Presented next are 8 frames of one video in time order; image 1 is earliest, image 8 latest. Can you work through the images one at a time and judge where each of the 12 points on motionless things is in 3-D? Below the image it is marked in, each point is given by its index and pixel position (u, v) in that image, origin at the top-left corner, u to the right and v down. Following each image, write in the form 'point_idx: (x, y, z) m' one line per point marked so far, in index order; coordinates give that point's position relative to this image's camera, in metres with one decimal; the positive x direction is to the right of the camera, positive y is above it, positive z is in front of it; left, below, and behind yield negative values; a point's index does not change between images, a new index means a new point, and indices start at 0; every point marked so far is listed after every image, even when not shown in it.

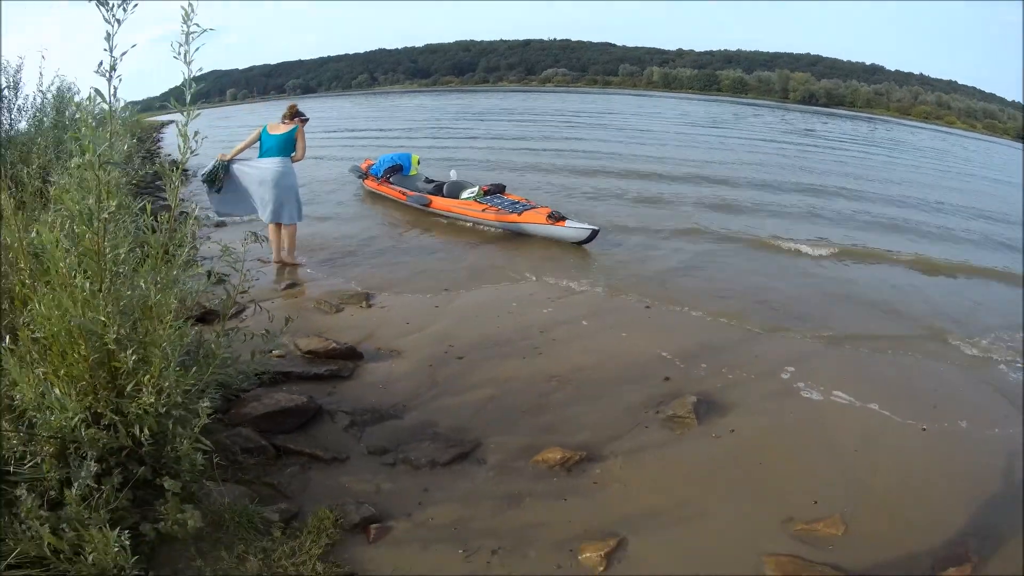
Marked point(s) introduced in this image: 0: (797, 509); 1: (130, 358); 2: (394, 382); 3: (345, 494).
0: (+1.9, -1.5, +4.2) m
1: (-2.2, -0.4, +4.0) m
2: (-1.1, -0.8, +5.9) m
3: (-1.1, -1.4, +4.3) m
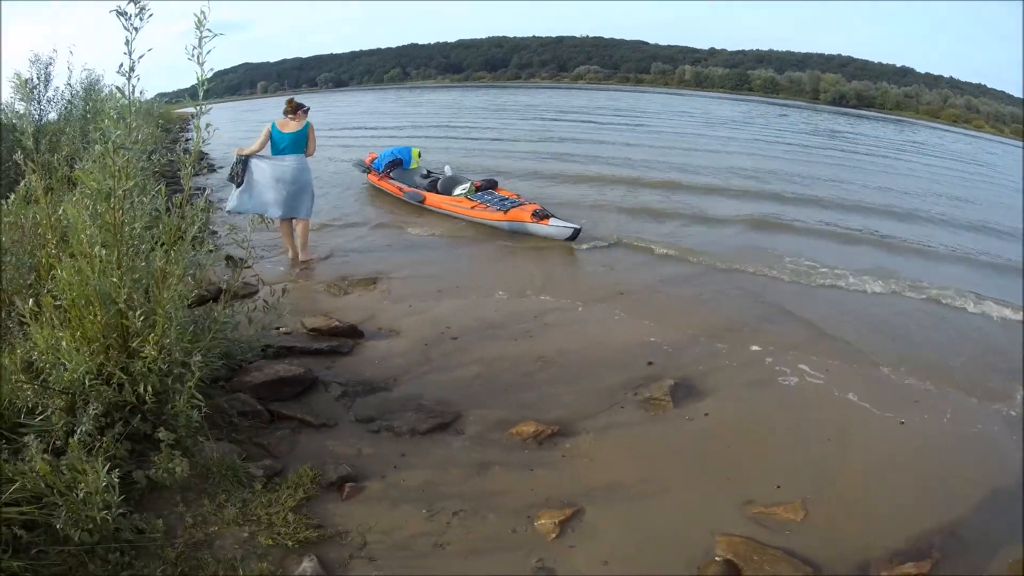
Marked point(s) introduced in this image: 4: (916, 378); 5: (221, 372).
0: (+1.7, -1.4, +4.3) m
1: (-2.4, -0.2, +4.4) m
2: (-1.2, -0.7, +6.1) m
3: (-1.3, -1.2, +4.6) m
4: (+3.8, -0.9, +6.1) m
5: (-2.2, -0.7, +5.2) m
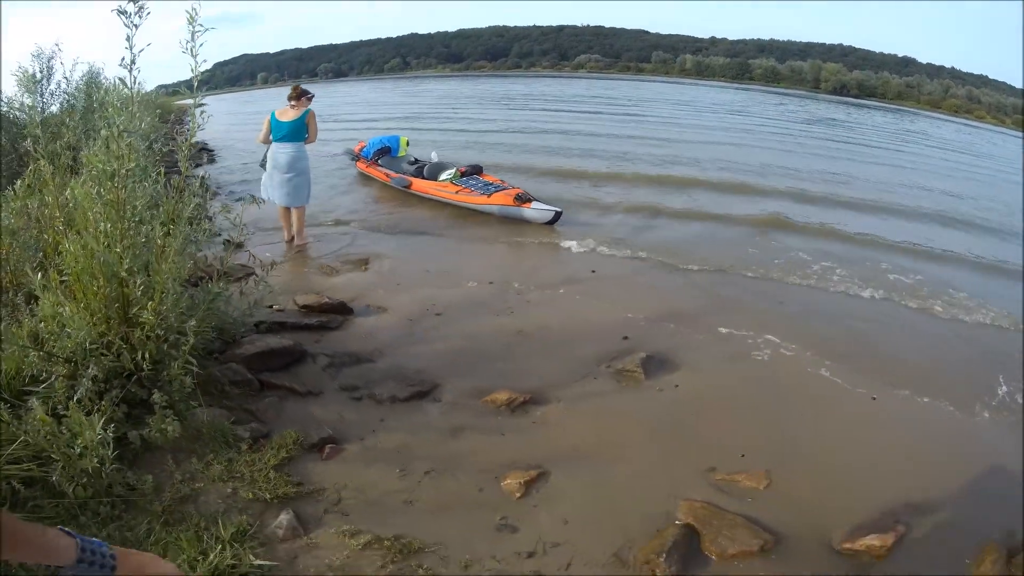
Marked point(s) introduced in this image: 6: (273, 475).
0: (+1.5, -1.2, +4.5) m
1: (-2.6, 0.0, +4.6) m
2: (-1.4, -0.4, +6.4) m
3: (-1.5, -1.0, +4.8) m
4: (+3.6, -0.7, +6.3) m
5: (-2.4, -0.5, +5.4) m
6: (-1.5, -1.1, +4.1) m
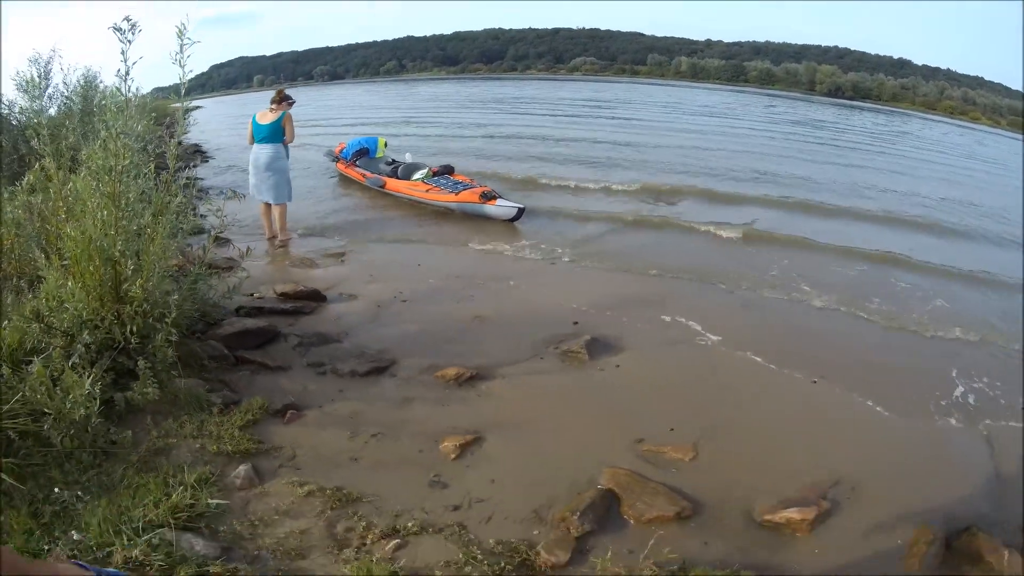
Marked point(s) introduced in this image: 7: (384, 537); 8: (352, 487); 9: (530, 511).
0: (+1.0, -1.1, +5.0) m
1: (-3.0, +0.1, +5.1) m
2: (-1.8, -0.3, +6.8) m
3: (-1.9, -0.9, +5.3) m
4: (+3.2, -0.6, +6.7) m
5: (-2.9, -0.4, +5.9) m
6: (-1.9, -1.0, +4.6) m
7: (-0.7, -1.4, +3.6) m
8: (-1.0, -1.2, +4.1) m
9: (+0.1, -1.3, +3.9) m
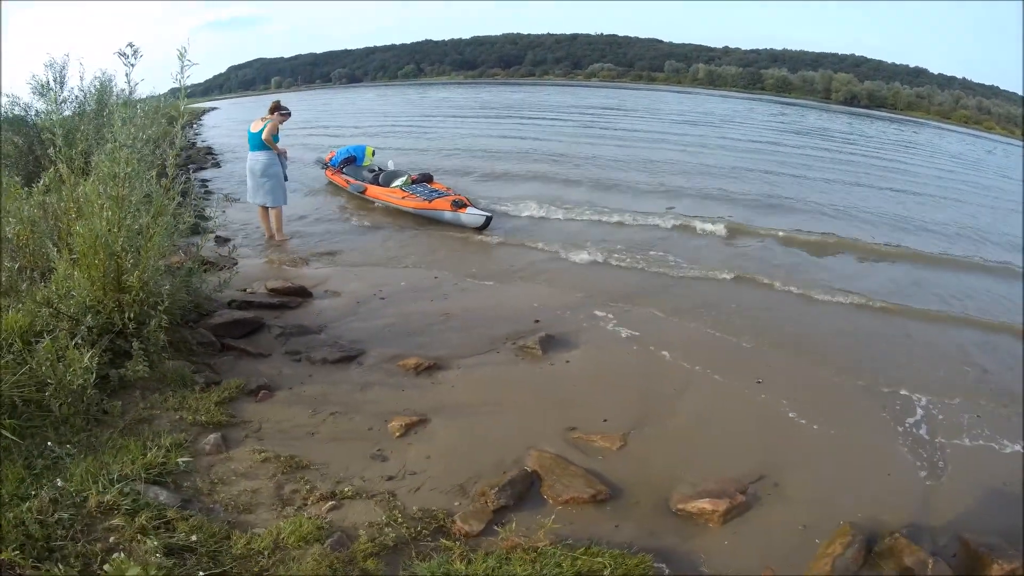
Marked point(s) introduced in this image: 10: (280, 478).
0: (+0.6, -1.1, +5.4) m
1: (-3.4, +0.2, +5.7) m
2: (-2.1, -0.3, +7.4) m
3: (-2.4, -0.8, +5.9) m
4: (+2.8, -0.6, +7.1) m
5: (-3.2, -0.3, +6.5) m
6: (-2.4, -0.9, +5.2) m
7: (-1.2, -1.3, +4.1) m
8: (-1.5, -1.2, +4.7) m
9: (-0.4, -1.3, +4.5) m
10: (-1.6, -1.3, +4.4) m
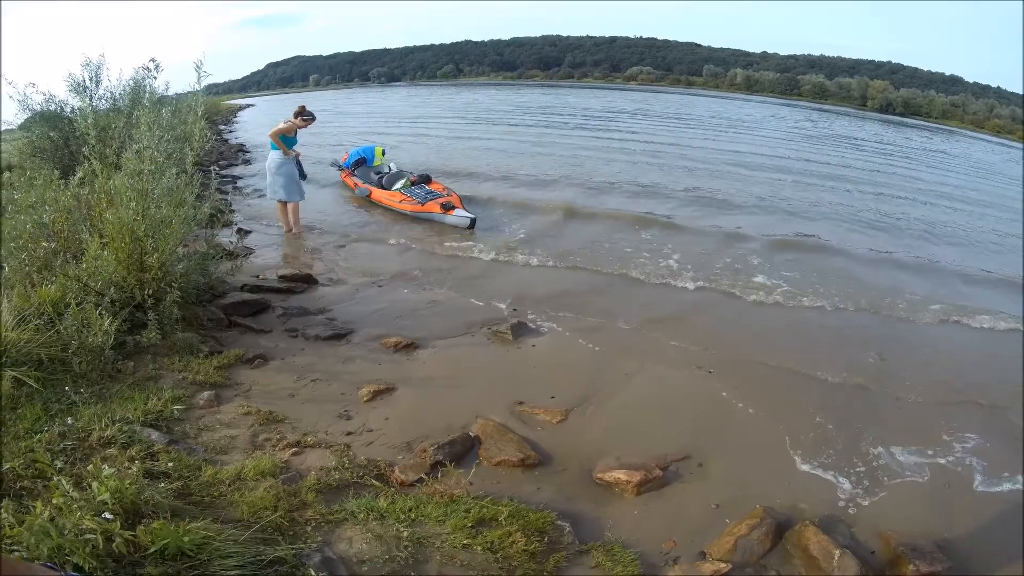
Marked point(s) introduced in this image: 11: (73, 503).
0: (+0.2, -1.0, +6.1) m
1: (-3.7, +0.5, +6.6) m
2: (-2.3, -0.1, +8.2) m
3: (-2.7, -0.6, +6.7) m
4: (+2.5, -0.6, +7.6) m
5: (-3.5, 0.0, +7.4) m
6: (-2.8, -0.7, +6.0) m
7: (-1.7, -1.2, +4.9) m
8: (-1.9, -1.0, +5.4) m
9: (-0.8, -1.2, +5.1) m
10: (-2.0, -1.1, +5.1) m
11: (-2.5, -1.2, +3.7) m
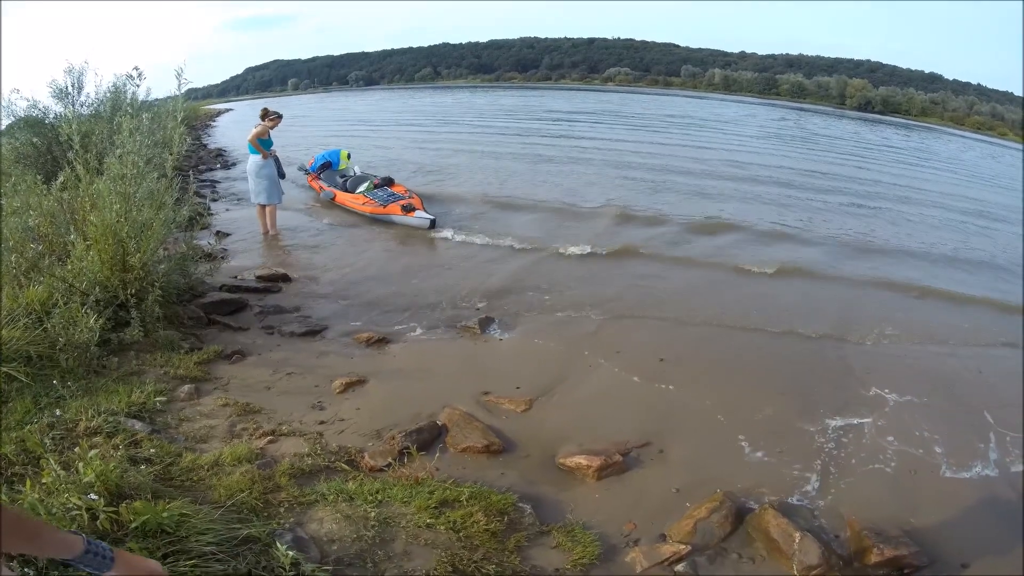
0: (-0.1, -1.0, +6.4) m
1: (-4.0, +0.5, +6.8) m
2: (-2.7, 0.0, +8.5) m
3: (-3.0, -0.6, +7.0) m
4: (+2.2, -0.6, +7.9) m
5: (-3.8, 0.0, +7.7) m
6: (-3.1, -0.7, +6.3) m
7: (-2.0, -1.2, +5.2) m
8: (-2.2, -1.0, +5.7) m
9: (-1.1, -1.2, +5.4) m
10: (-2.3, -1.1, +5.4) m
11: (-2.7, -1.2, +4.0) m
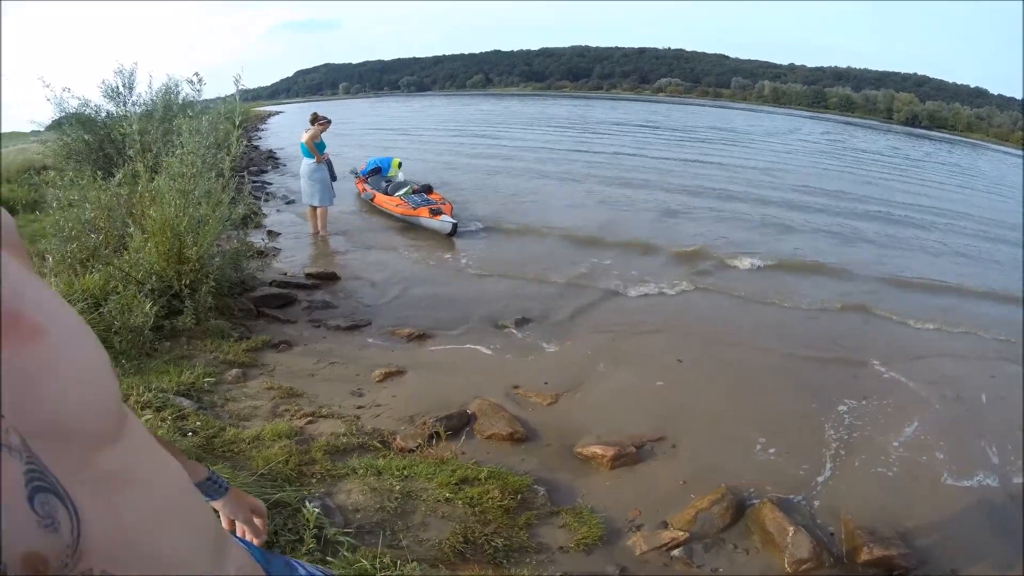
0: (+0.2, -1.0, +6.8) m
1: (-3.7, +0.6, +7.5) m
2: (-2.3, 0.0, +9.1) m
3: (-2.7, -0.5, +7.6) m
4: (+2.6, -0.7, +8.2) m
5: (-3.5, +0.1, +8.3) m
6: (-2.8, -0.7, +6.9) m
7: (-1.8, -1.1, +5.7) m
8: (-2.0, -1.0, +6.3) m
9: (-0.9, -1.2, +5.9) m
10: (-2.1, -1.0, +6.0) m
11: (-2.6, -1.1, +4.5) m
